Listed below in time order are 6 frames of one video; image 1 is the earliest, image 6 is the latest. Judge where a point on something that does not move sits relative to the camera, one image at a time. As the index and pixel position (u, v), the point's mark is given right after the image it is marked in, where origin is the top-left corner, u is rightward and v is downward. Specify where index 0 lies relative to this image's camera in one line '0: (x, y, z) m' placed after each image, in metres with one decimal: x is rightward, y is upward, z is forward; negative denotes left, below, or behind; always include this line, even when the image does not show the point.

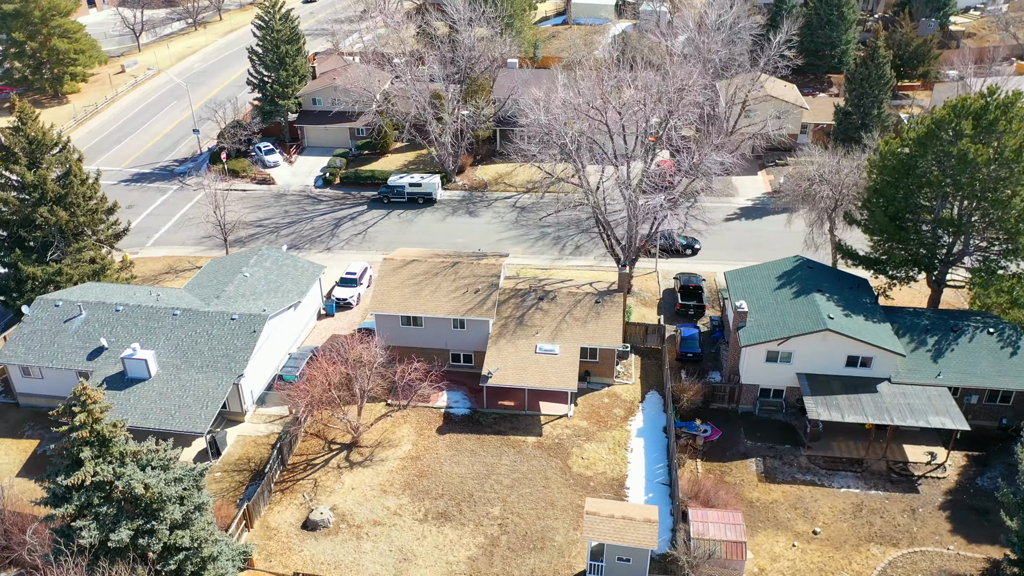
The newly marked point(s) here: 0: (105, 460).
0: (-9.8, -4.1, +19.6) m
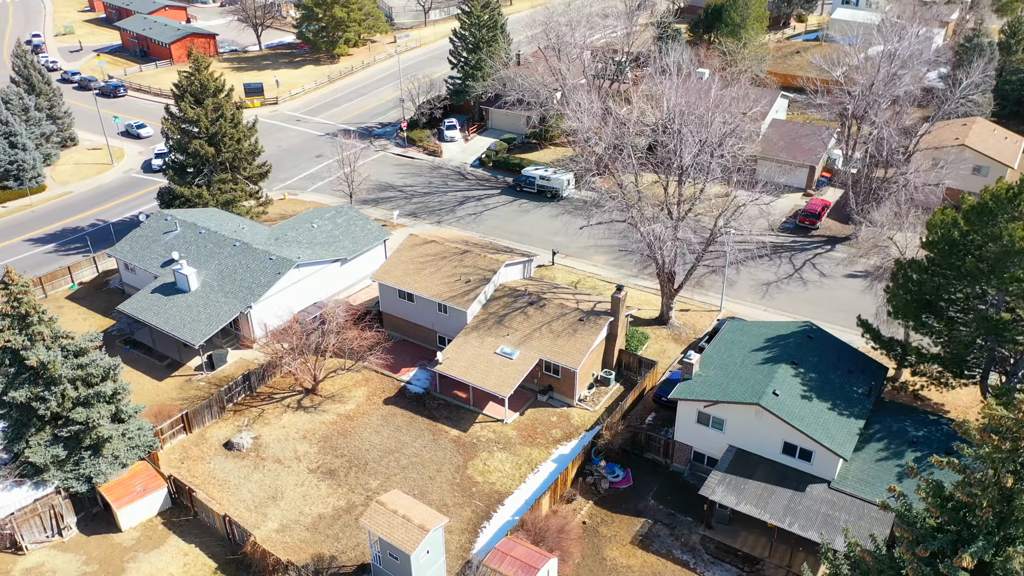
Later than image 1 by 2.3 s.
0: (-14.8, -1.3, +24.6) m
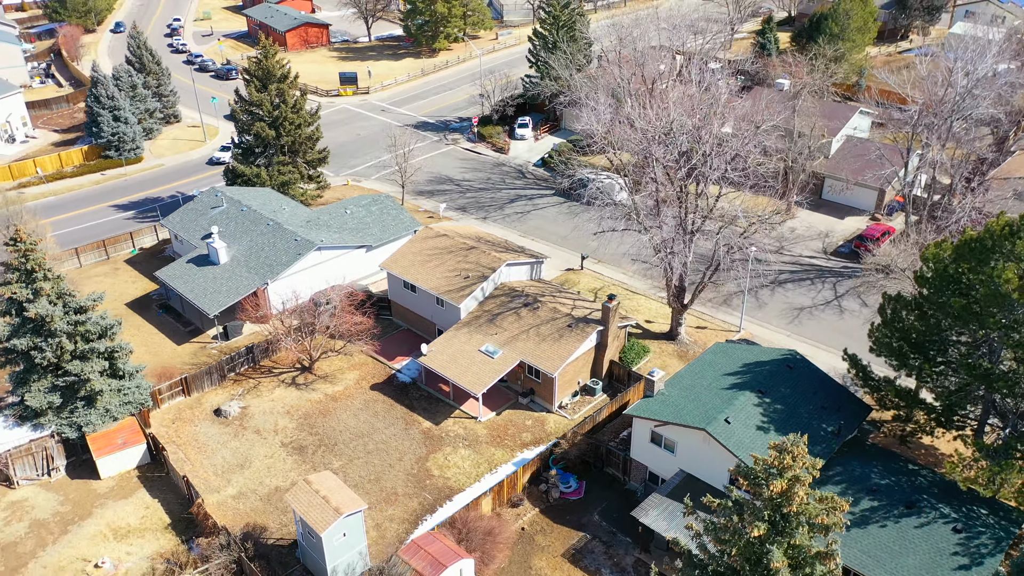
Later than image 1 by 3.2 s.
0: (-16.0, +0.1, +26.9) m
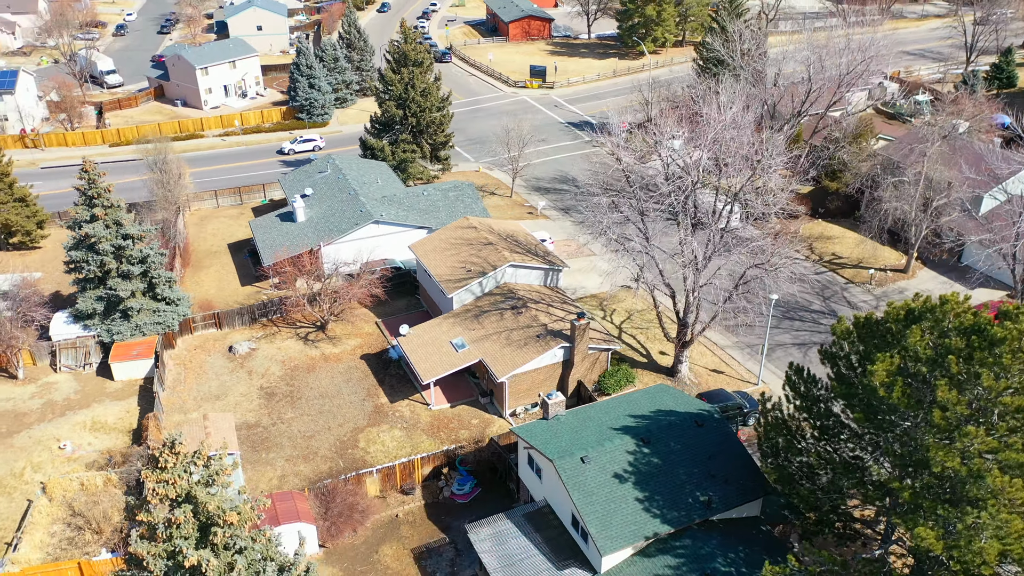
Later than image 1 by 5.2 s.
0: (-16.8, +3.1, +32.4) m
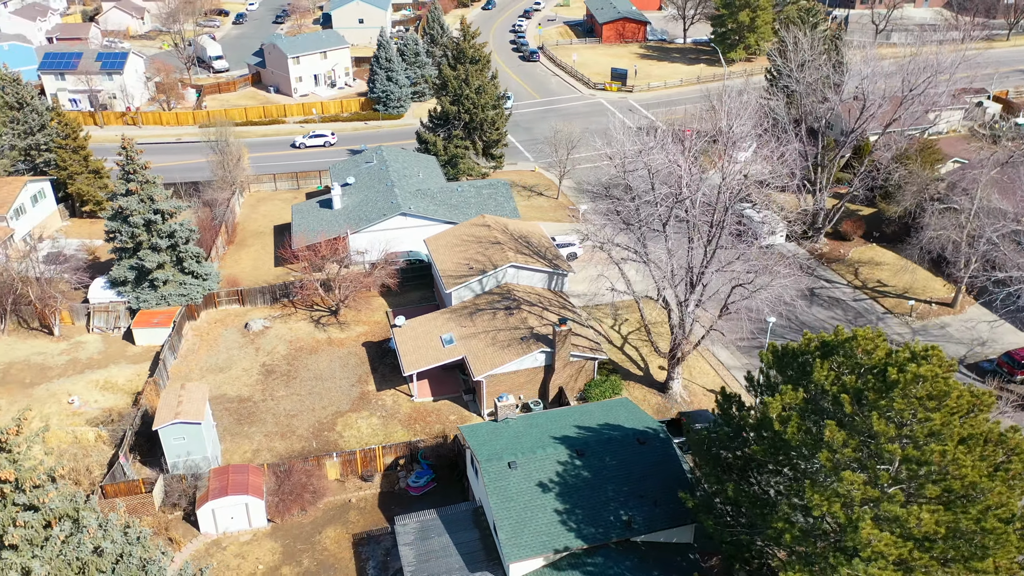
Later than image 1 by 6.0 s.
0: (-16.4, +4.4, +34.7) m
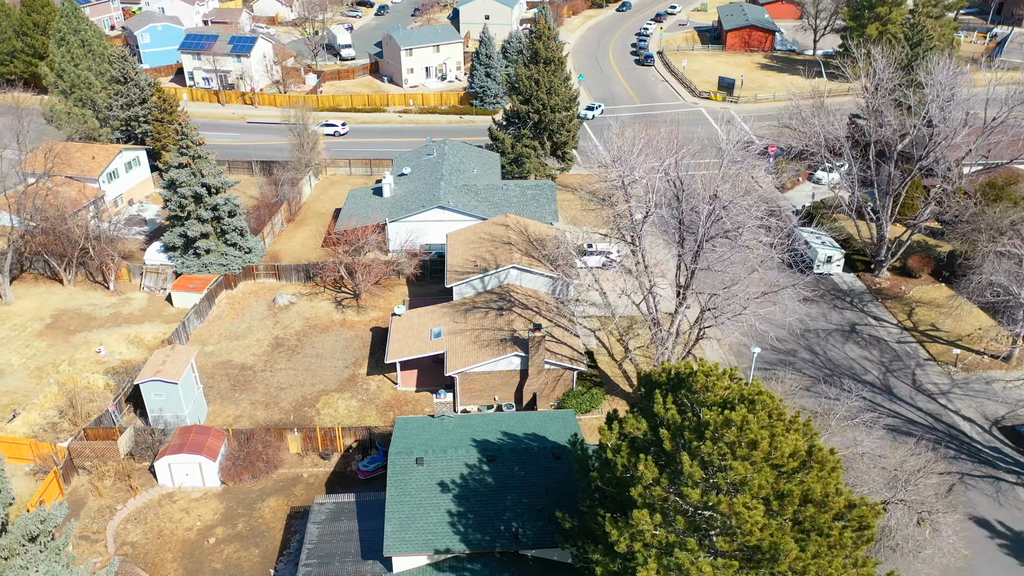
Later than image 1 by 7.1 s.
0: (-15.3, +6.0, +37.6) m
